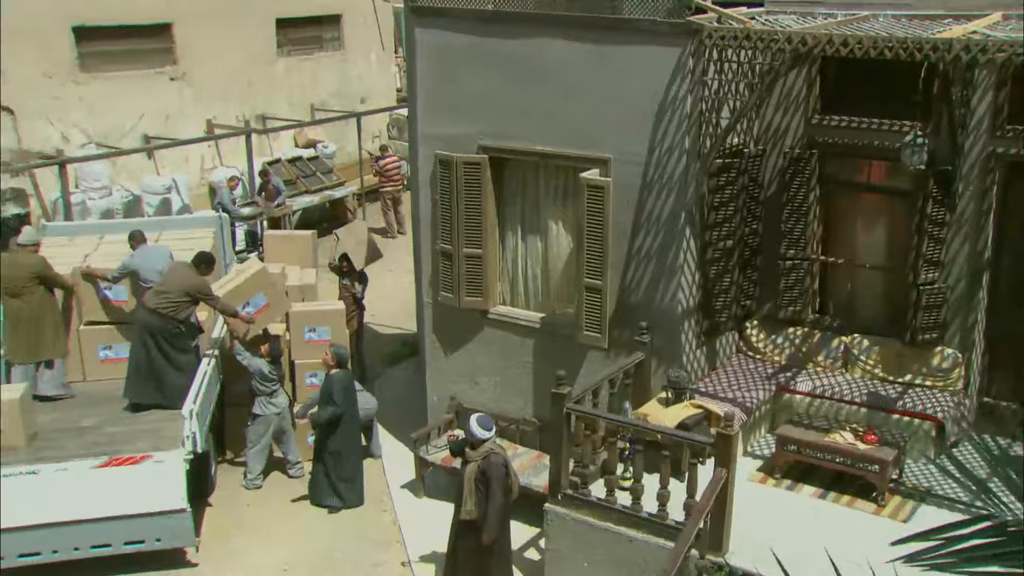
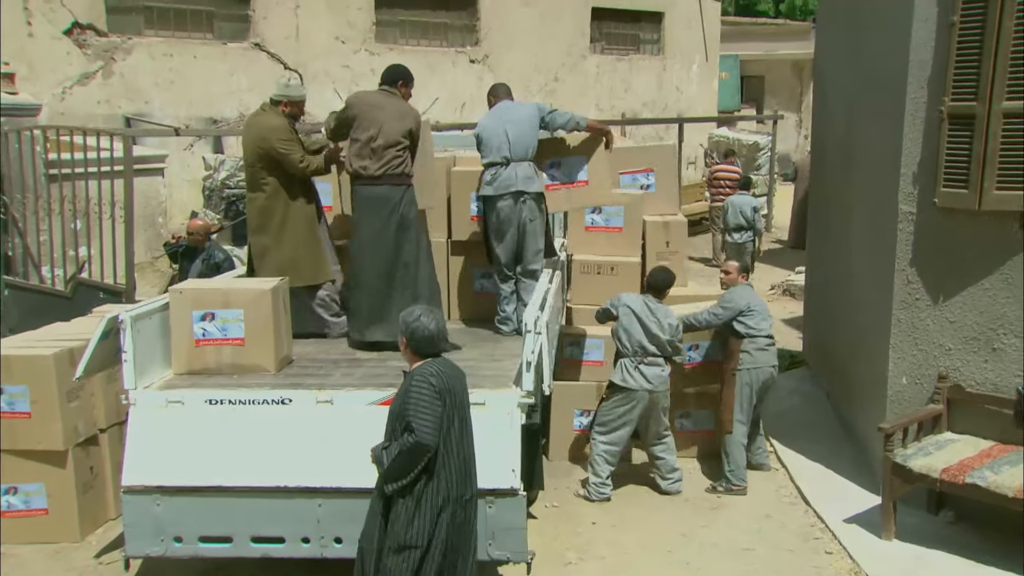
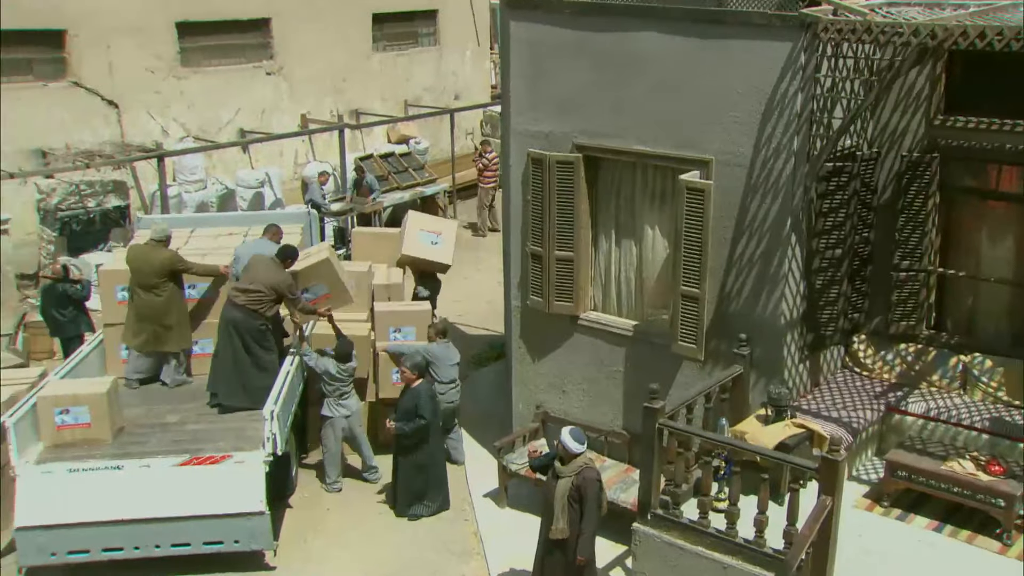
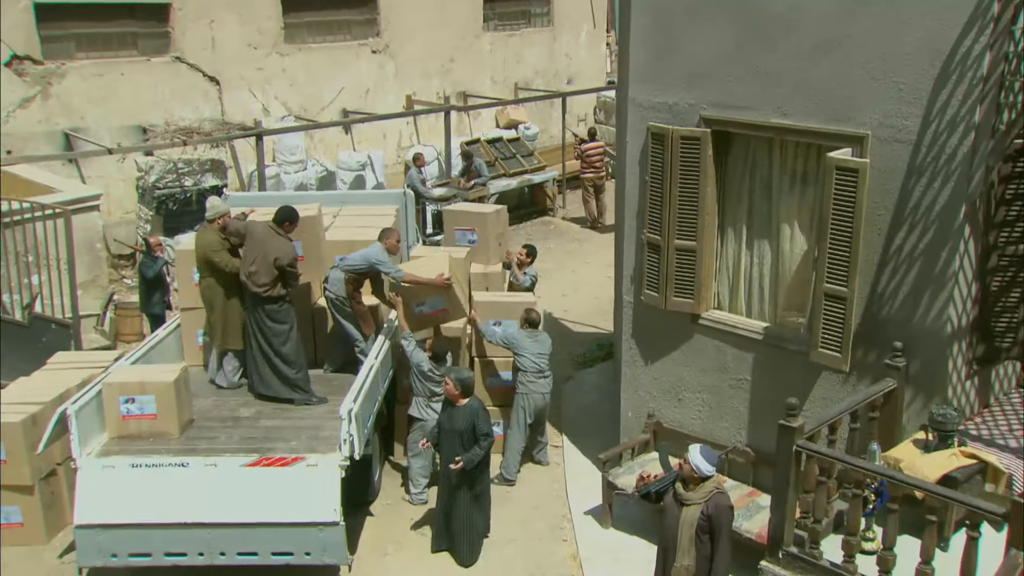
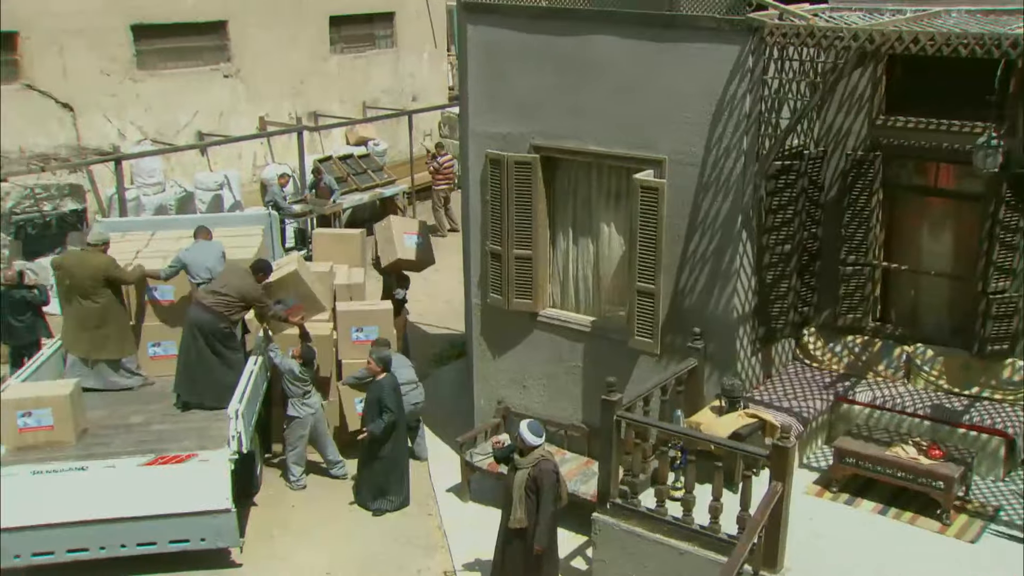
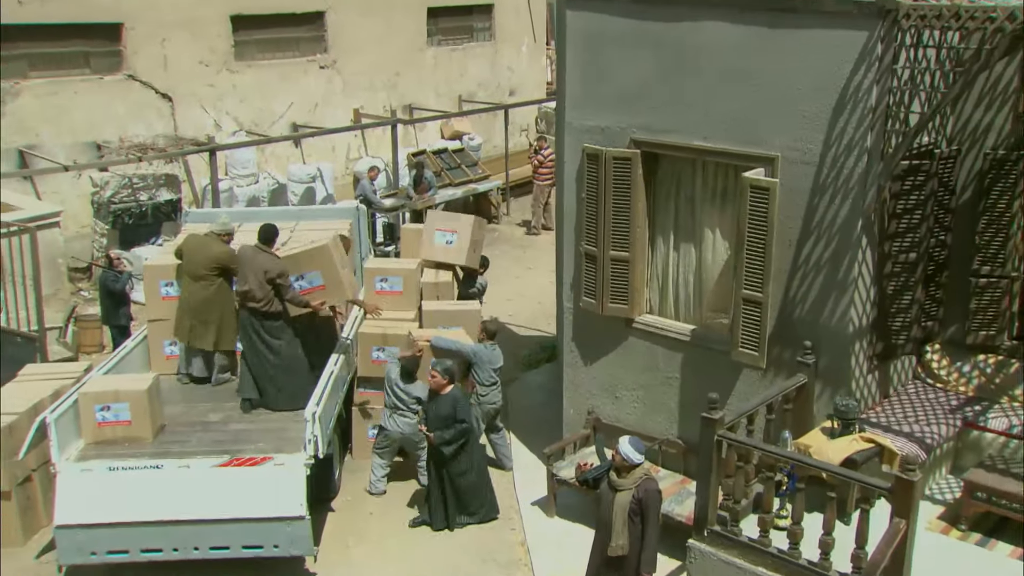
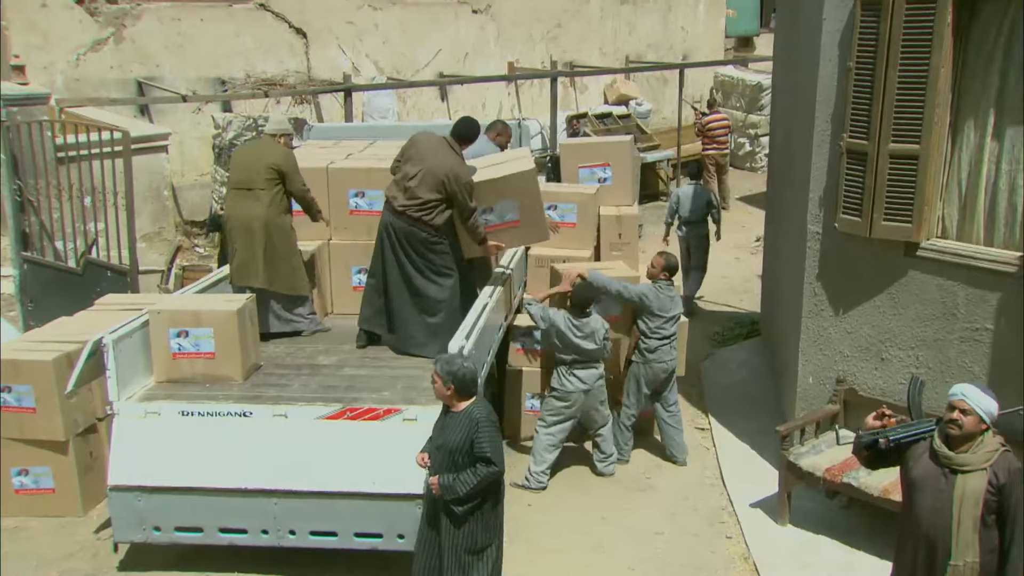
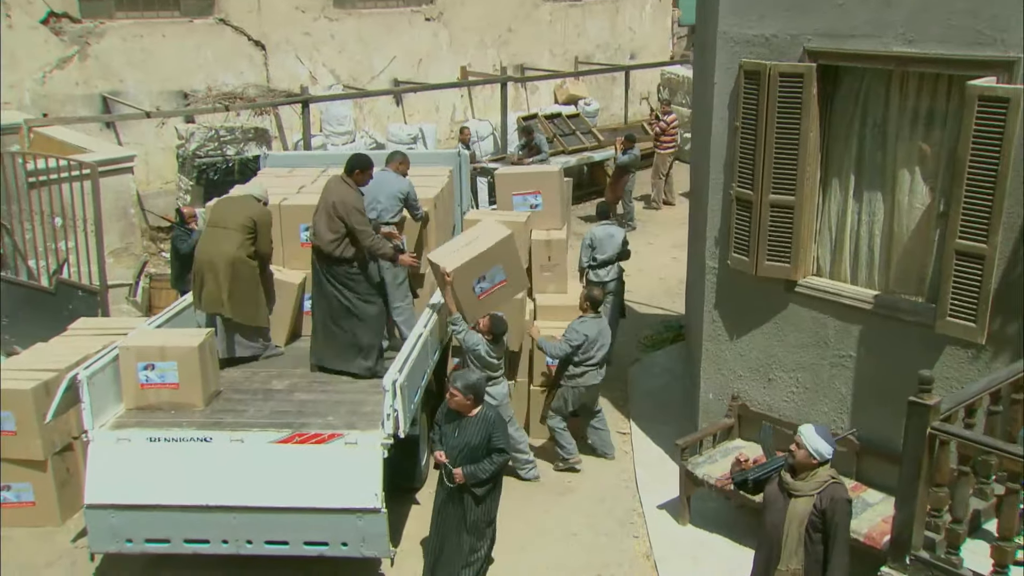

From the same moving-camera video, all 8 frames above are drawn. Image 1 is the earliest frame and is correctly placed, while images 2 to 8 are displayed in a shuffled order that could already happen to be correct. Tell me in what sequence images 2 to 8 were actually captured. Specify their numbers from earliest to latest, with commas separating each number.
5, 3, 6, 4, 8, 7, 2
